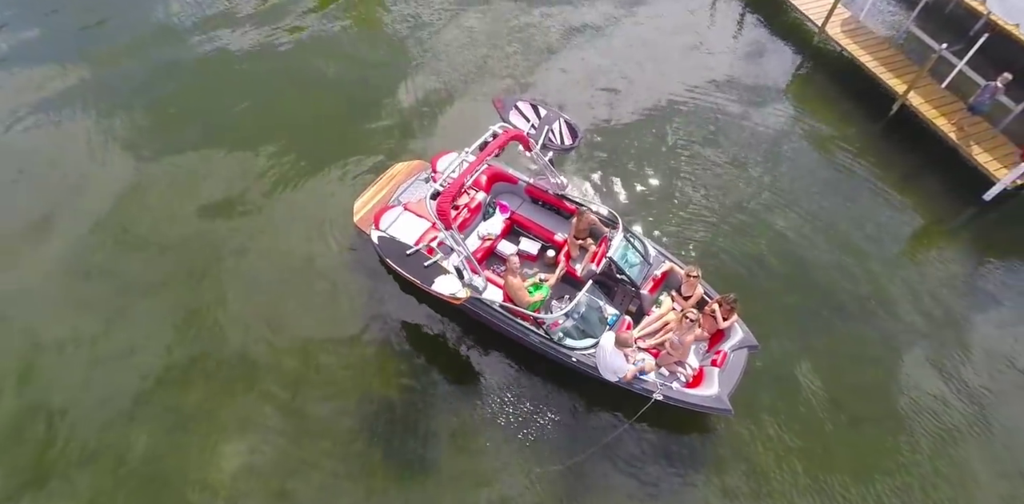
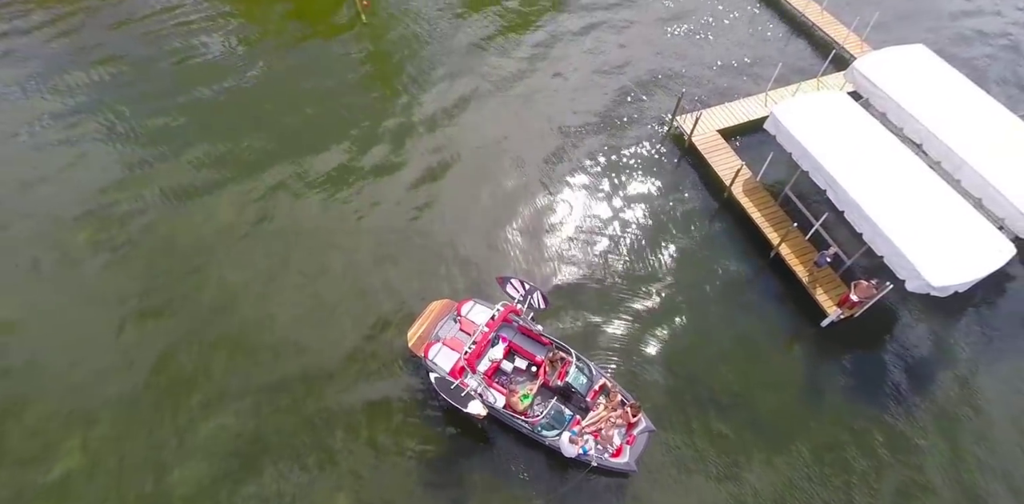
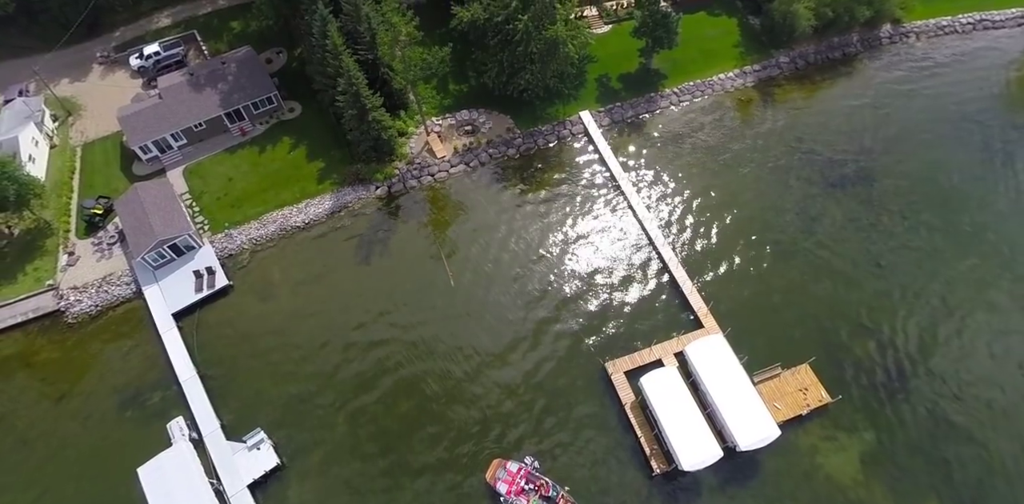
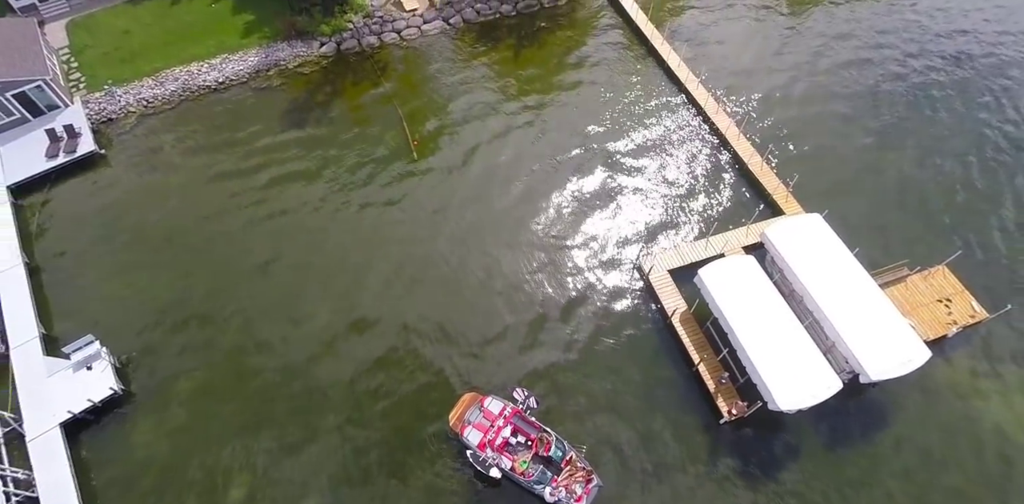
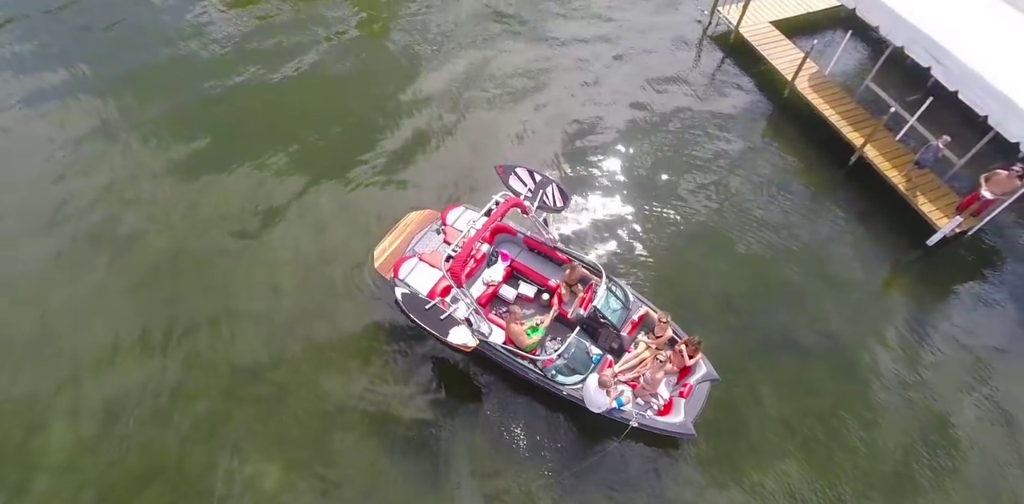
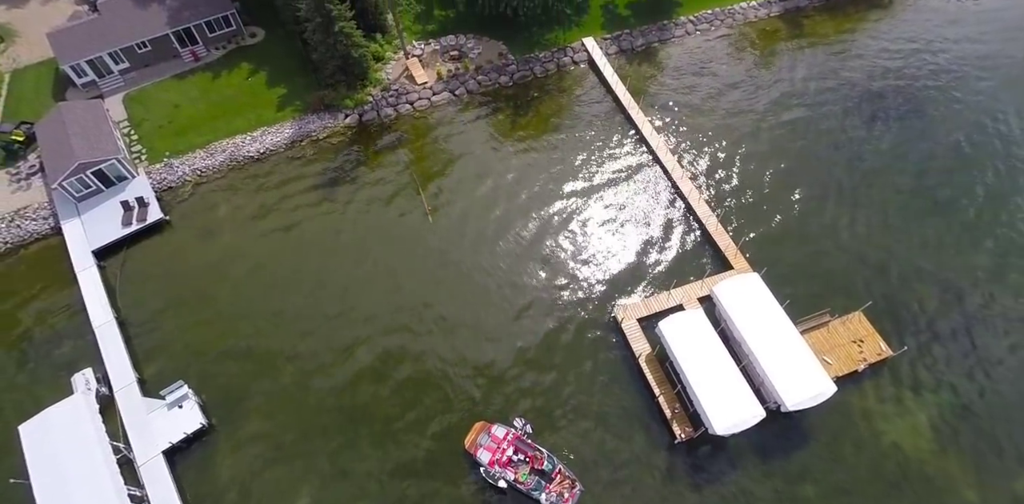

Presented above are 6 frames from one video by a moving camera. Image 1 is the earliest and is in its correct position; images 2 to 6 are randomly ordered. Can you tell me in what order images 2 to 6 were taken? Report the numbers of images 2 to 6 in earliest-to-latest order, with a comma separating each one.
5, 2, 4, 6, 3
